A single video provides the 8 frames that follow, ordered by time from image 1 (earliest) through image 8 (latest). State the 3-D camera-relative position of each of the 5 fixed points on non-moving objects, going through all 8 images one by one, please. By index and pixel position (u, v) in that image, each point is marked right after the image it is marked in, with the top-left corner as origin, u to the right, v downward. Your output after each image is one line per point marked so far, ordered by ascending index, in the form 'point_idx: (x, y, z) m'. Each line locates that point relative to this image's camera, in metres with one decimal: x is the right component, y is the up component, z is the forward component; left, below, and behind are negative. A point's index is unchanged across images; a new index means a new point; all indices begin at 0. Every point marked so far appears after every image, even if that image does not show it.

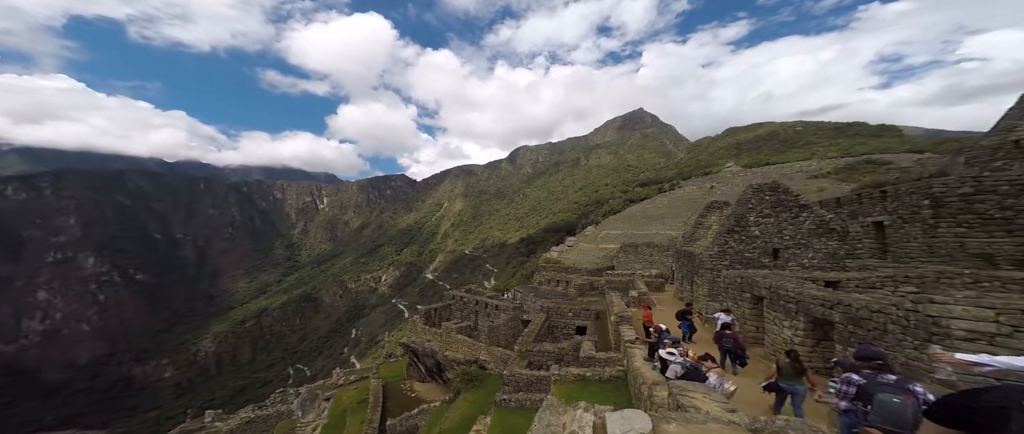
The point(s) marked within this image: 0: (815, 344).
0: (+4.6, -1.9, +5.3) m
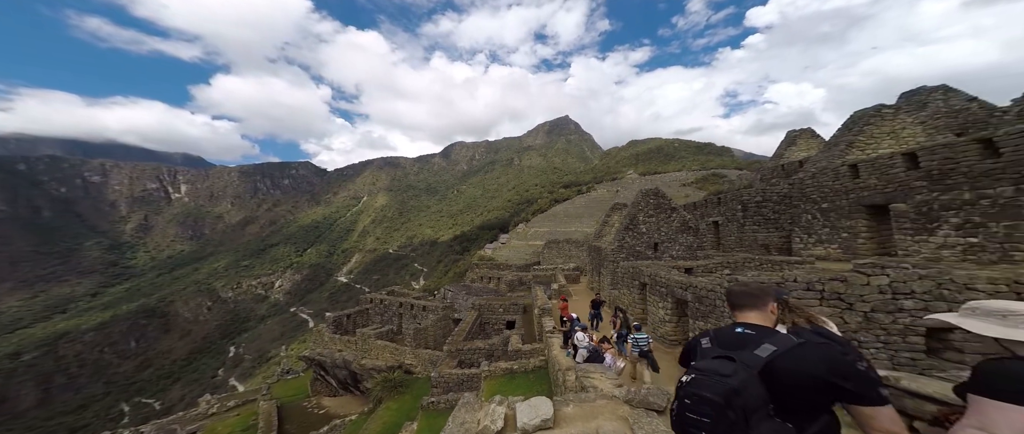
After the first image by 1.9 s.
0: (+3.1, -1.9, +6.6) m
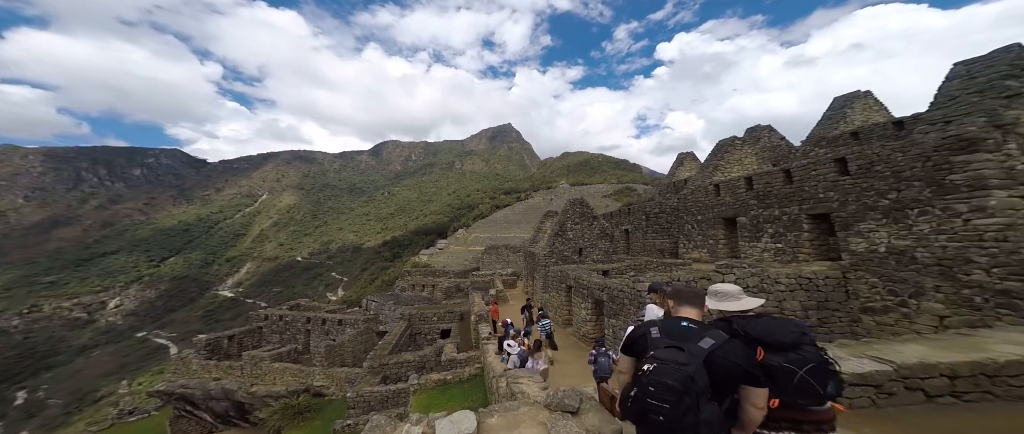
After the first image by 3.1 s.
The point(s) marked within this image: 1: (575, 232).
0: (+1.7, -2.1, +7.2) m
1: (+1.9, -0.5, +10.9) m
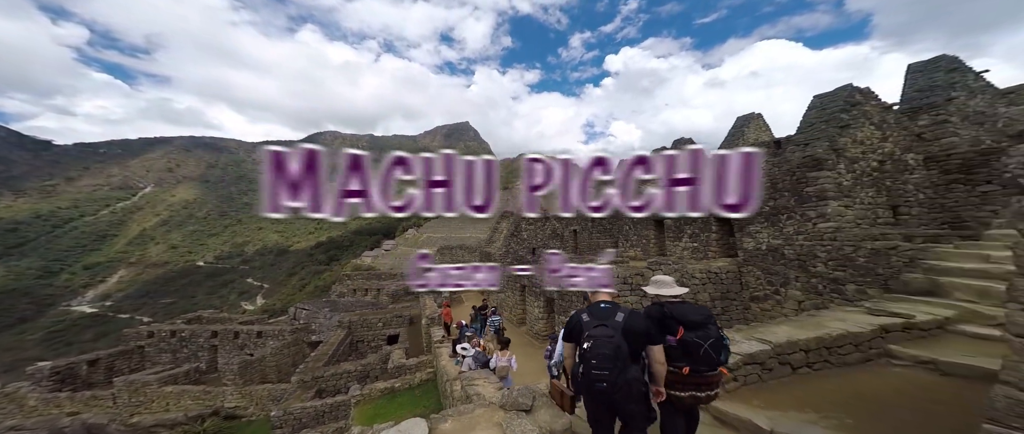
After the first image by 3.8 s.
0: (+0.8, -2.1, +7.5) m
1: (+0.5, -0.5, +11.2) m
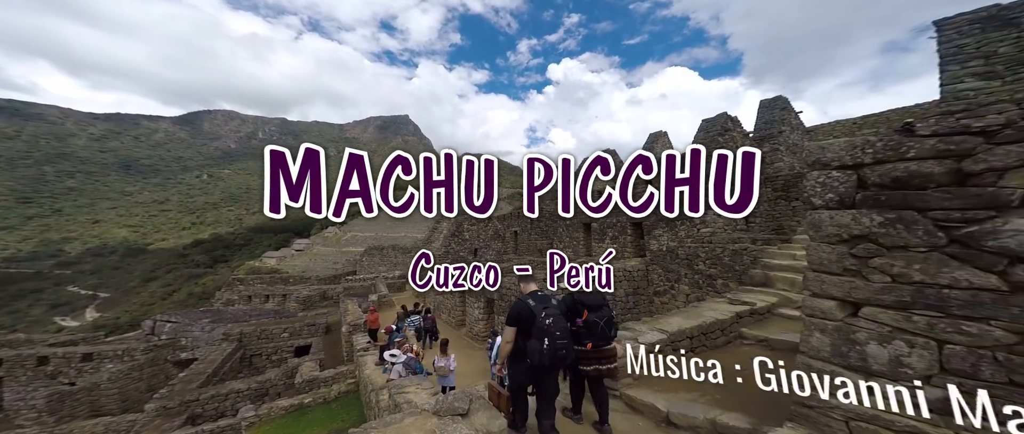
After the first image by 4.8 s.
0: (-0.5, -2.1, +7.6) m
1: (-1.3, -0.6, +11.2) m
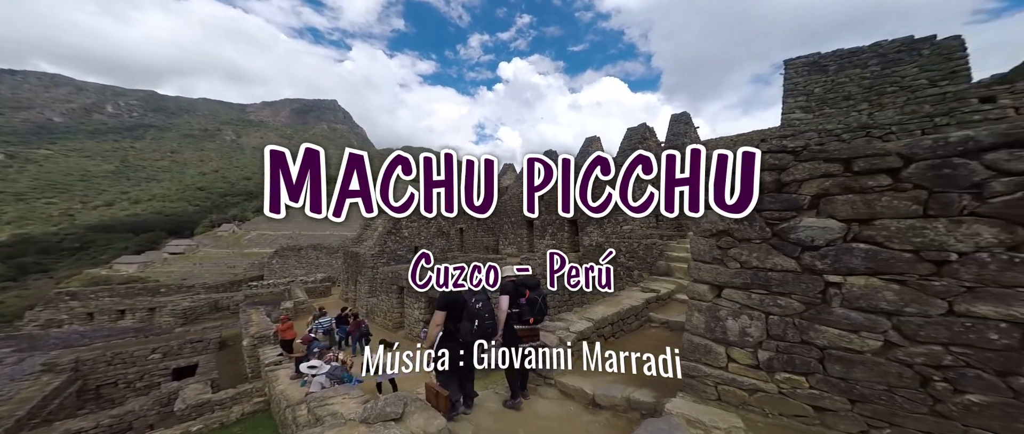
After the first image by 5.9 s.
0: (-1.8, -2.0, +7.4) m
1: (-3.1, -0.4, +10.9) m
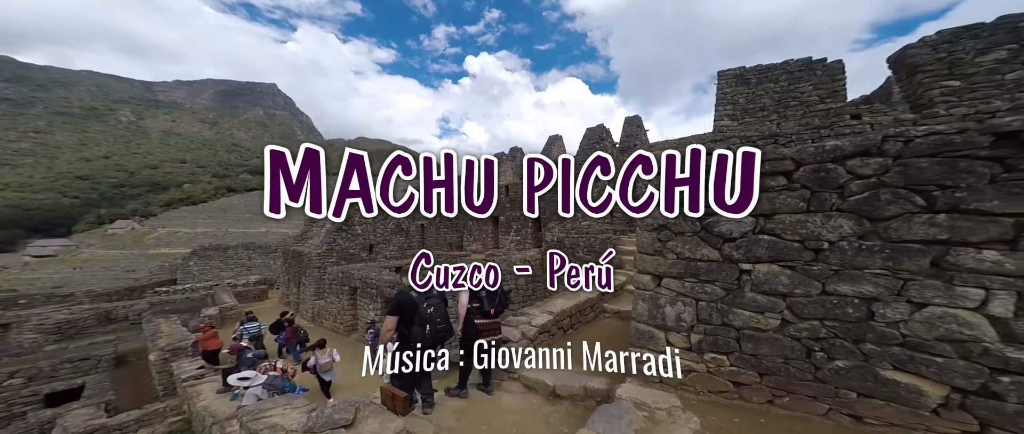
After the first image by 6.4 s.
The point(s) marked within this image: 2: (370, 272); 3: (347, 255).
0: (-2.6, -1.9, +7.1) m
1: (-4.4, -0.3, +10.3) m
2: (-2.9, -1.1, +7.4) m
3: (-5.0, -1.0, +10.4) m
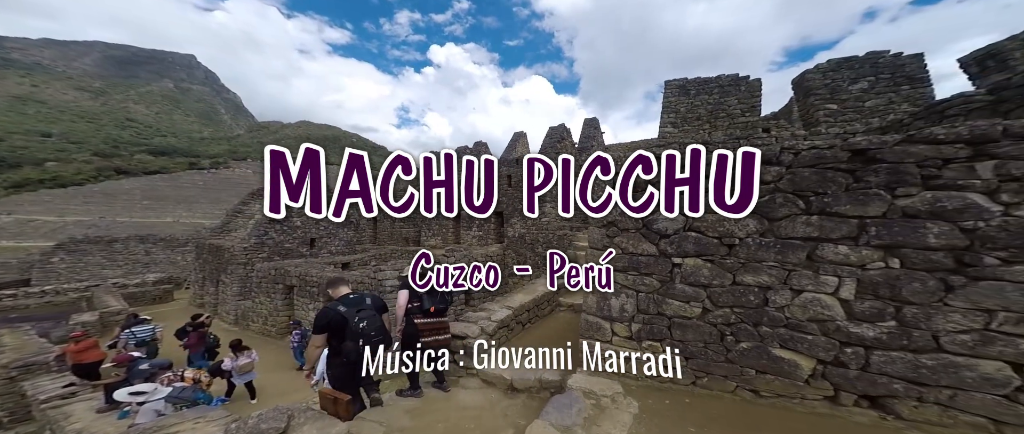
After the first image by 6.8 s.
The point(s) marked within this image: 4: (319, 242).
0: (-3.4, -1.8, +6.7) m
1: (-5.7, -0.1, +9.6) m
2: (-3.7, -0.9, +6.9) m
3: (-6.3, -0.7, +9.5) m
4: (-5.3, -0.6, +9.6) m
